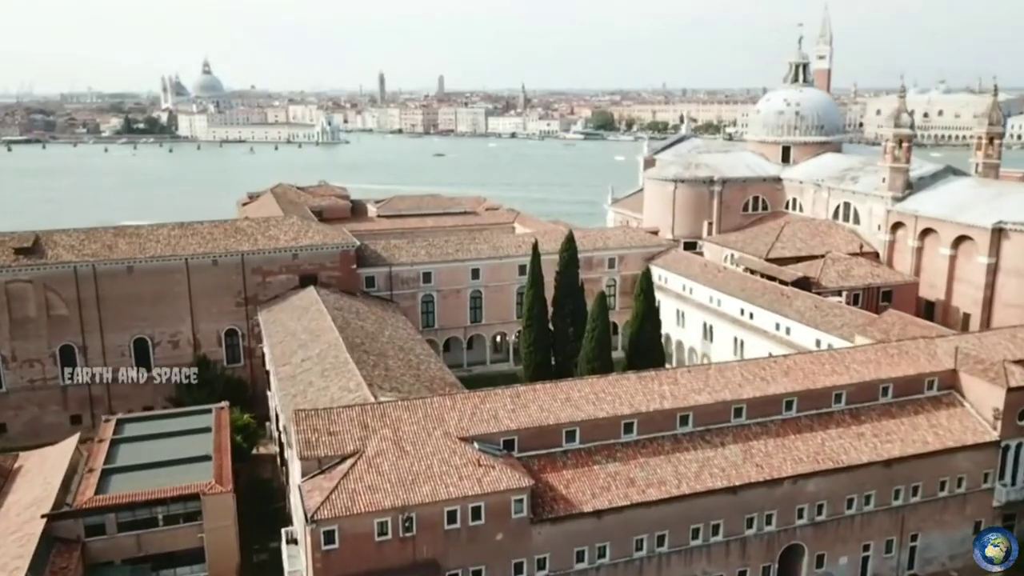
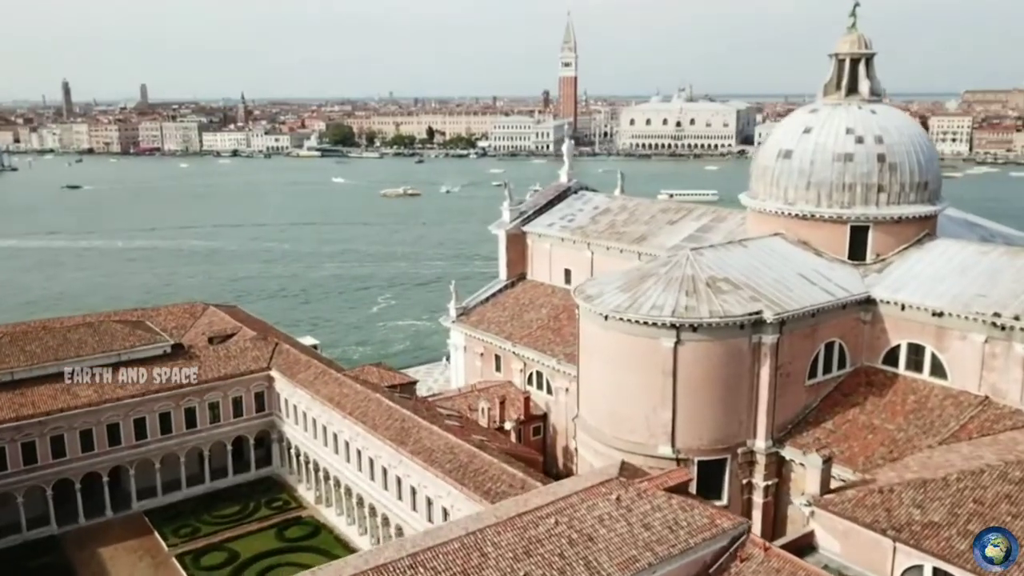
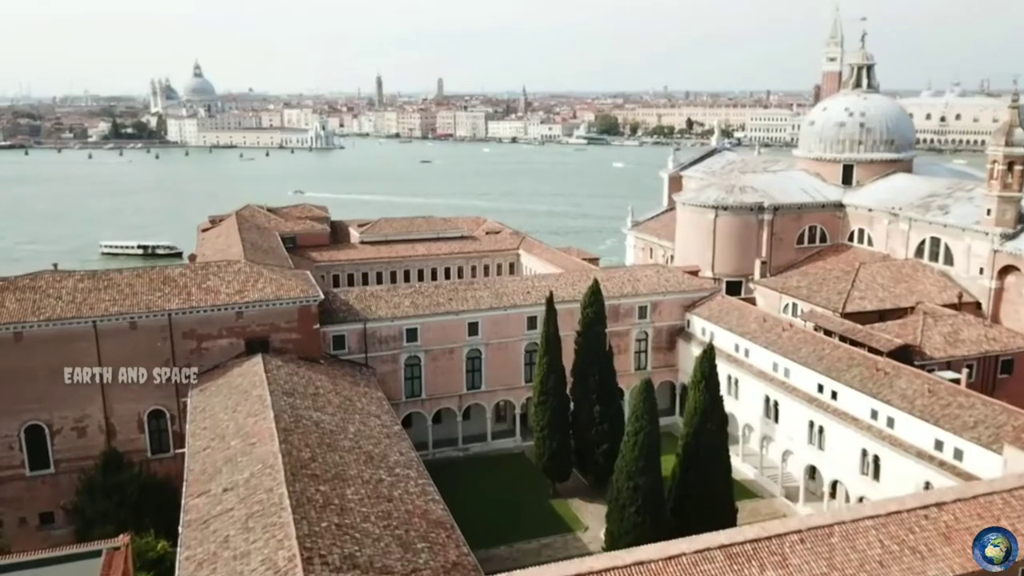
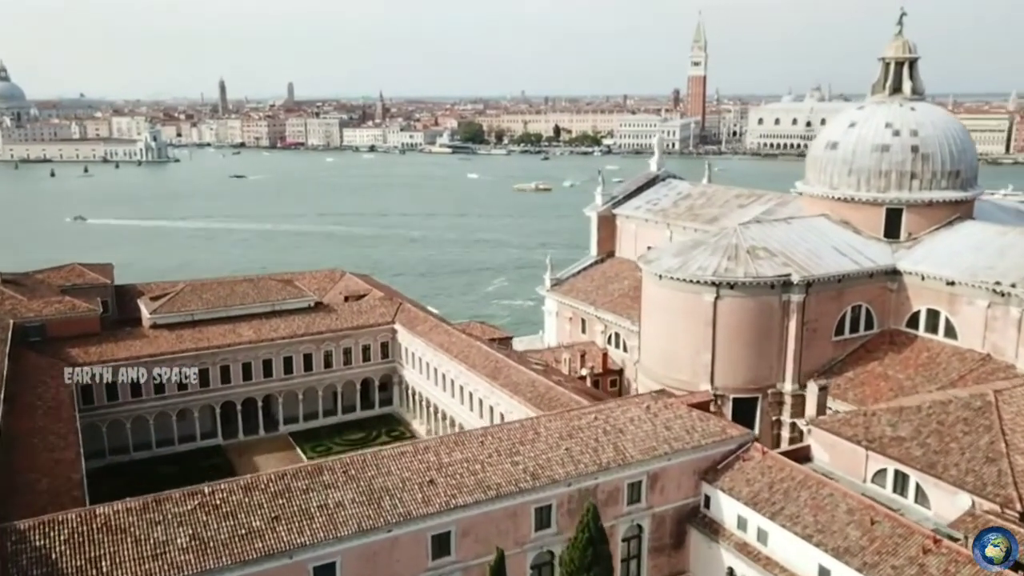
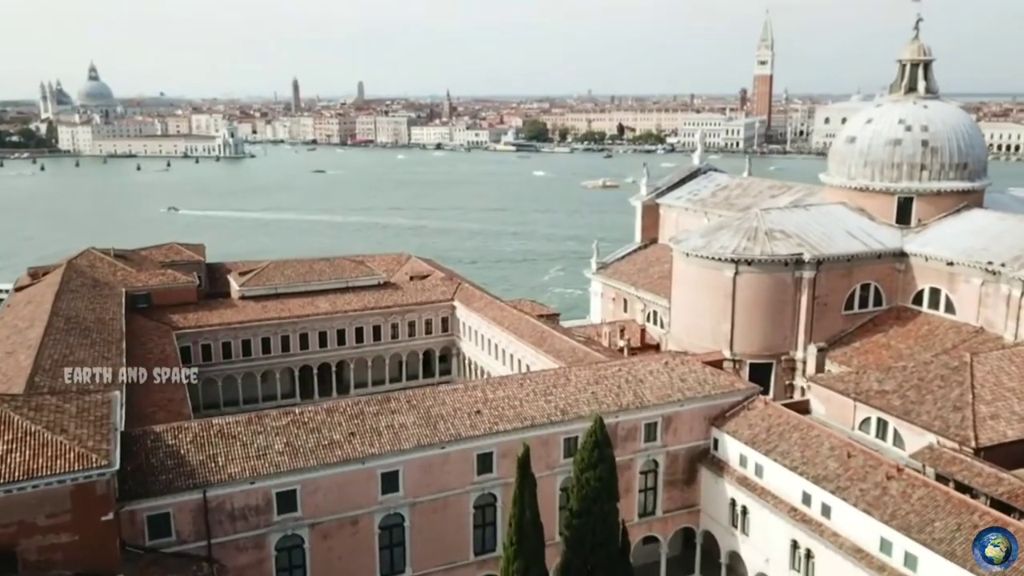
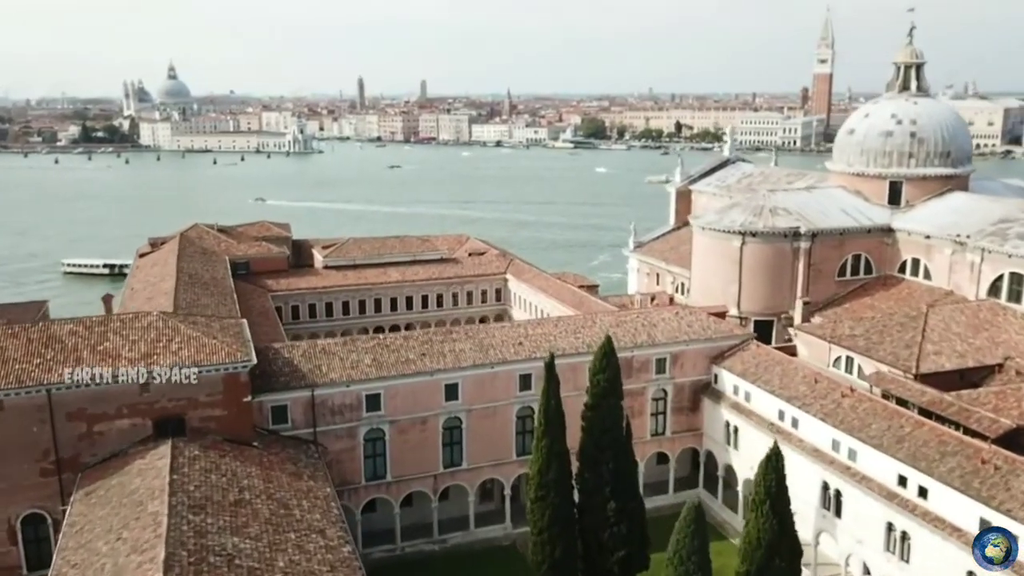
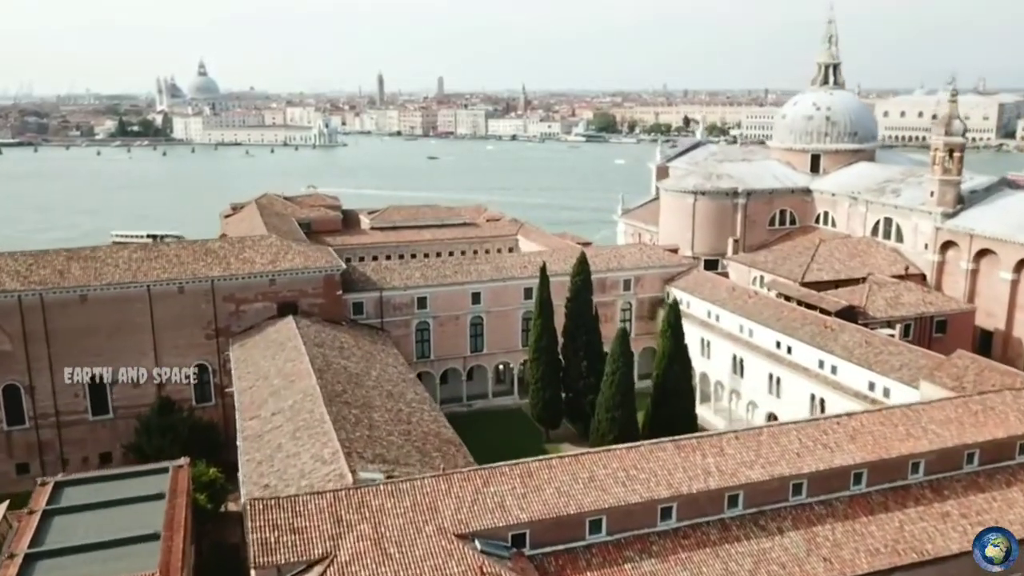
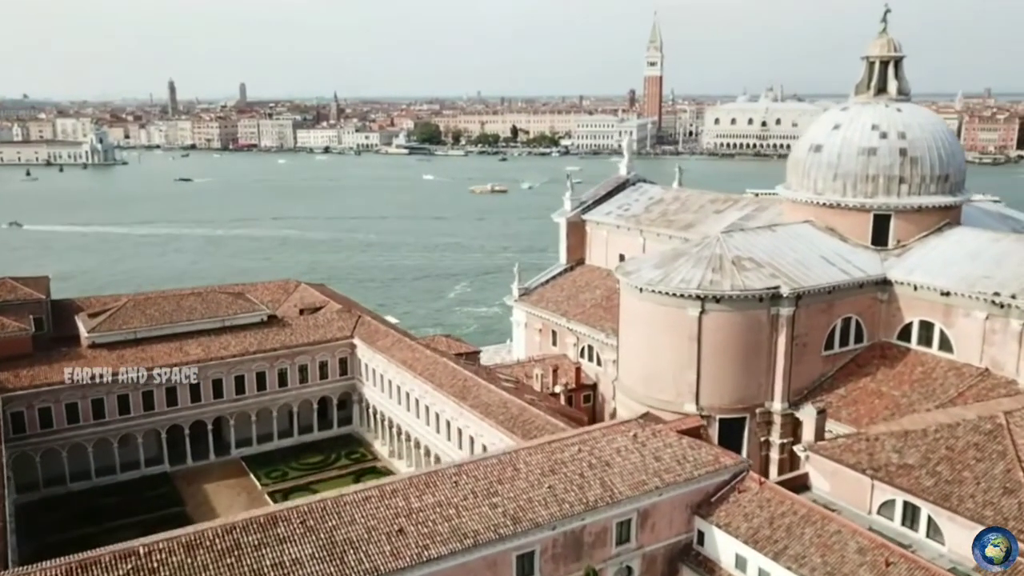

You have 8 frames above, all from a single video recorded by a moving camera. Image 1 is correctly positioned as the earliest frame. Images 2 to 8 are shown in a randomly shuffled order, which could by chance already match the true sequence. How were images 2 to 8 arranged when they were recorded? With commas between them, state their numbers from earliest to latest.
7, 3, 6, 5, 4, 8, 2
